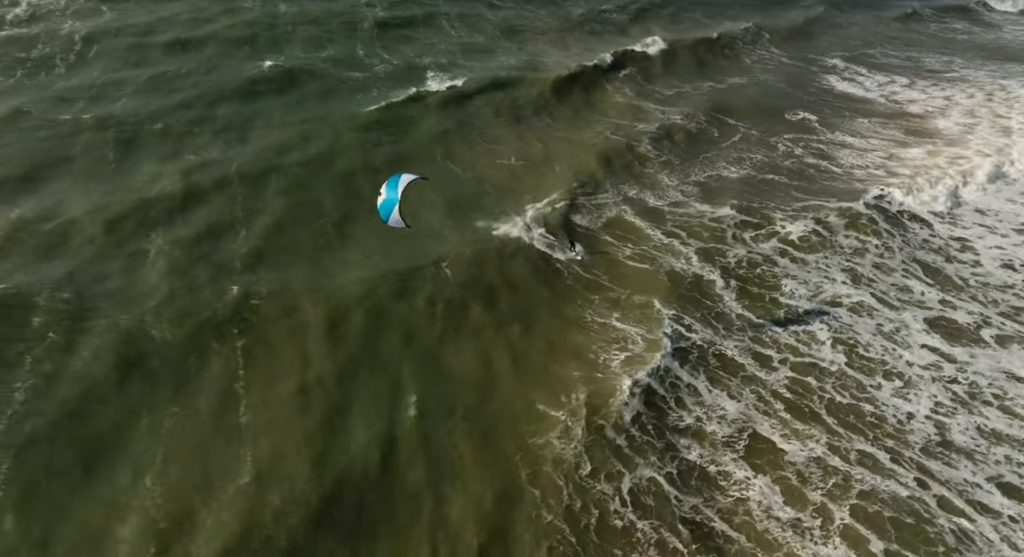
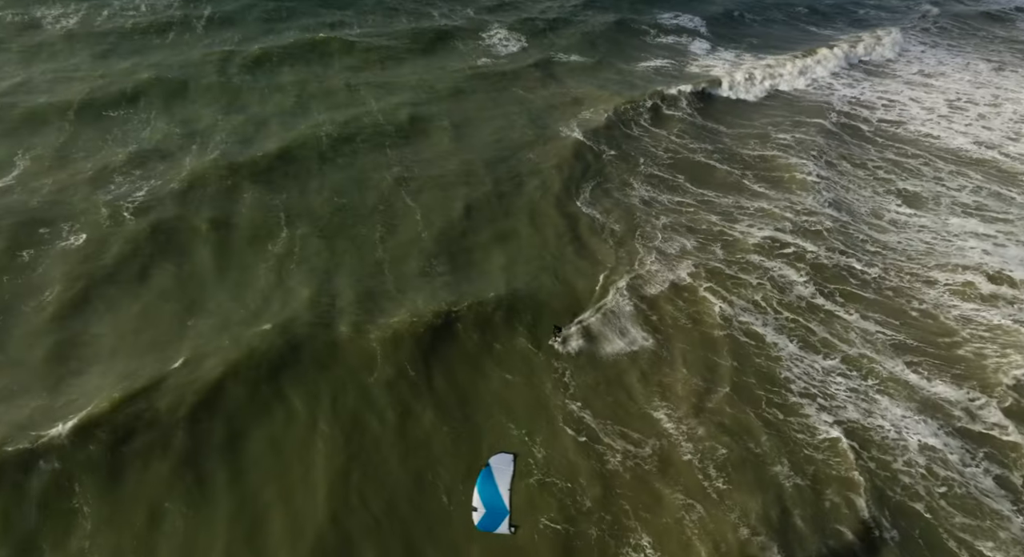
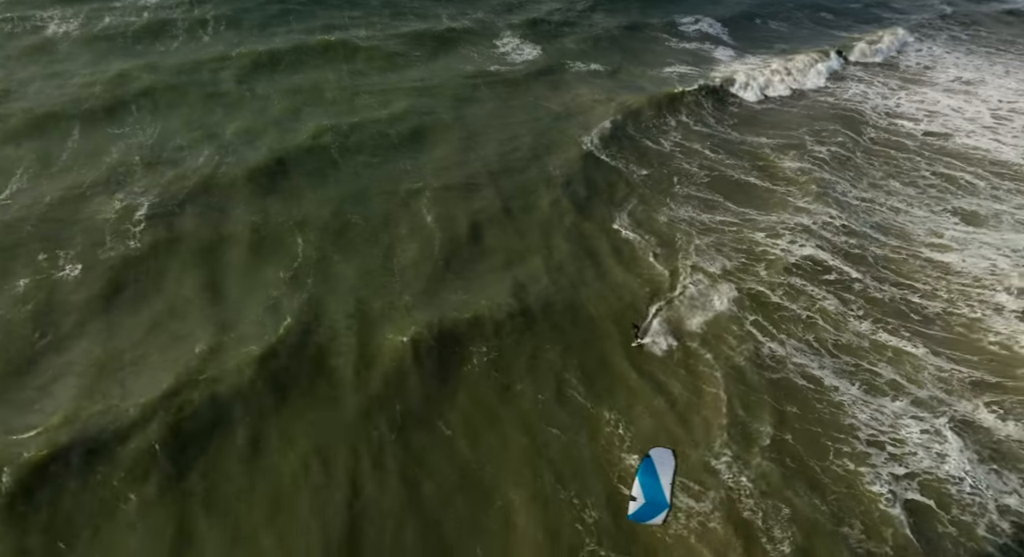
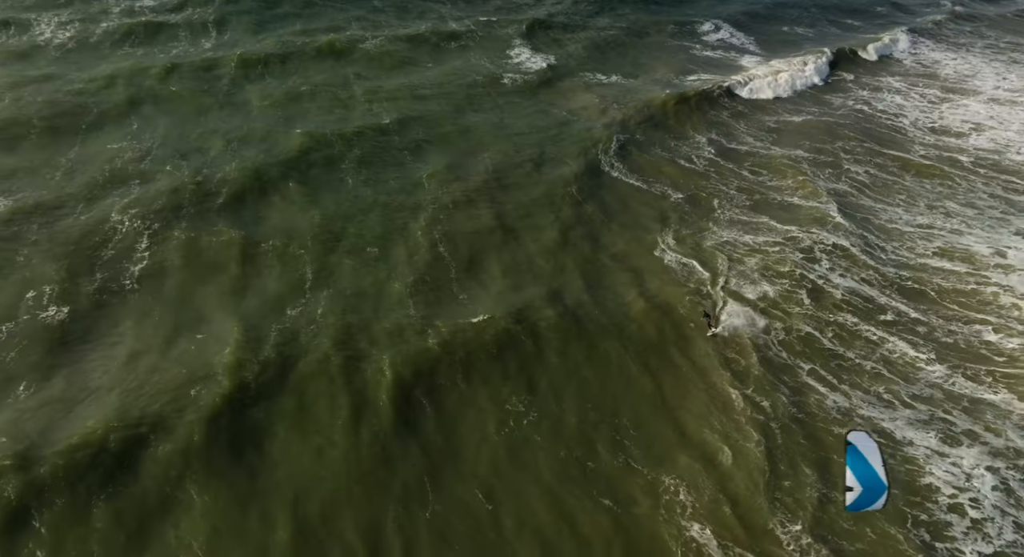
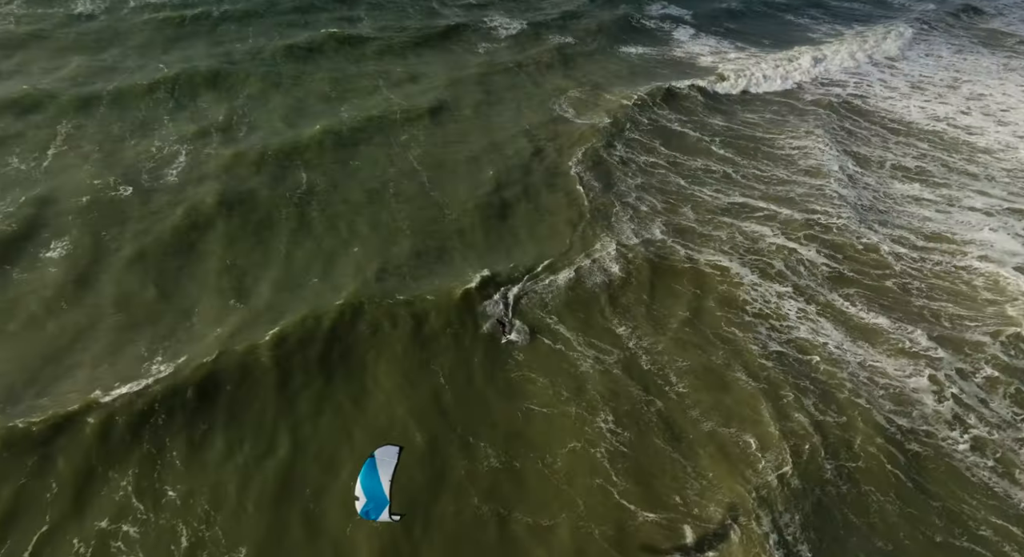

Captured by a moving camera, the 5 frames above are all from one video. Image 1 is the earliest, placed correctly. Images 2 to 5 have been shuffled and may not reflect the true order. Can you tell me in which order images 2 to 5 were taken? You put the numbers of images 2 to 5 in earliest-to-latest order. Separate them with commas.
4, 3, 2, 5
